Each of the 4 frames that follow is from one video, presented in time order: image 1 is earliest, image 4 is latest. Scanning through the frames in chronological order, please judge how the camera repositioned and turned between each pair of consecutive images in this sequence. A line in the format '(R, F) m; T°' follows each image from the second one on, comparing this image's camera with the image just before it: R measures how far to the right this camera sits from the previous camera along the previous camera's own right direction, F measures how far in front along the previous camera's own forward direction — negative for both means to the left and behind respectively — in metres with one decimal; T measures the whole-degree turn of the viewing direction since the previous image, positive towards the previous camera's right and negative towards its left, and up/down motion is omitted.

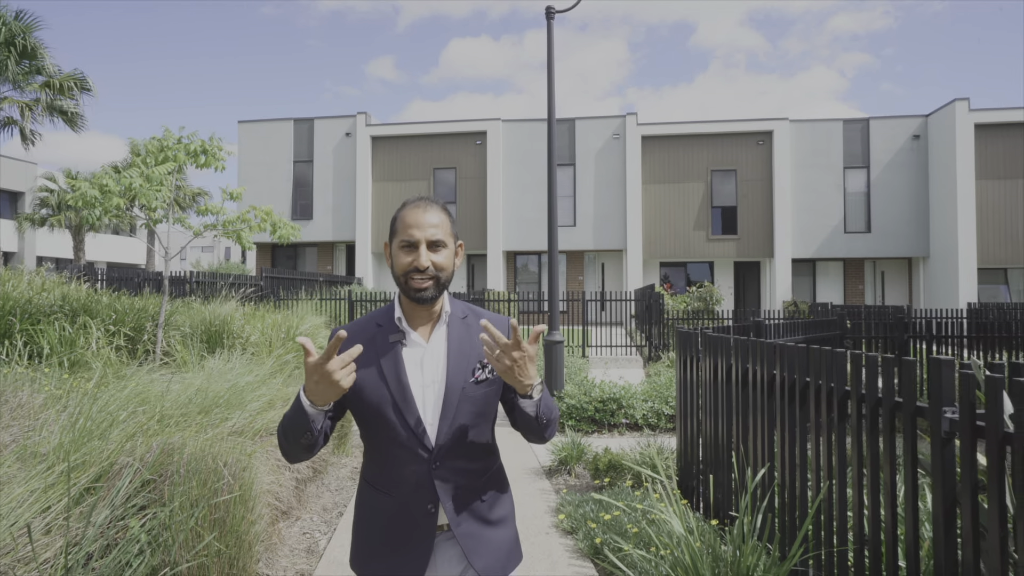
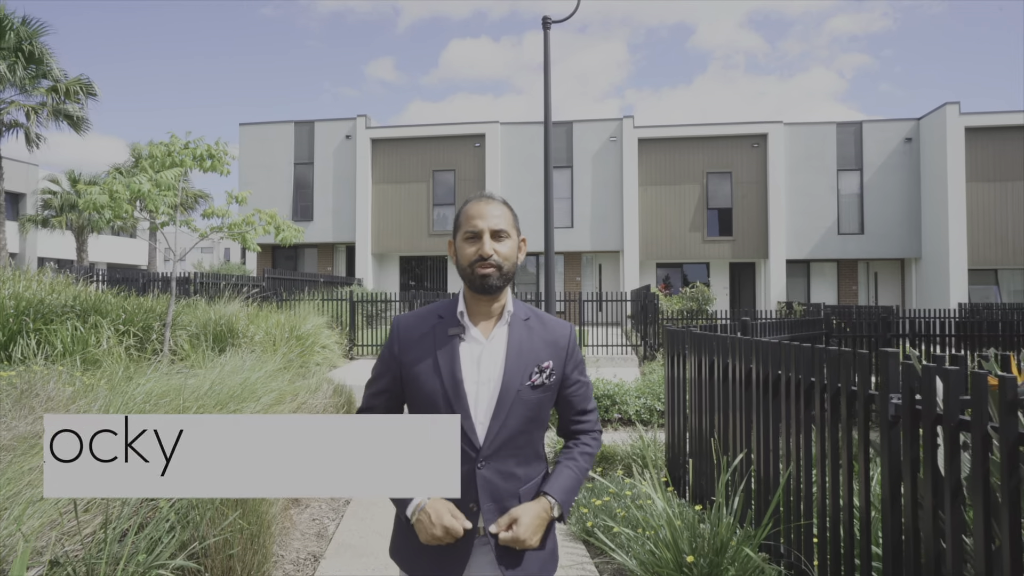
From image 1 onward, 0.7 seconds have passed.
(0.0, -0.3) m; 0°
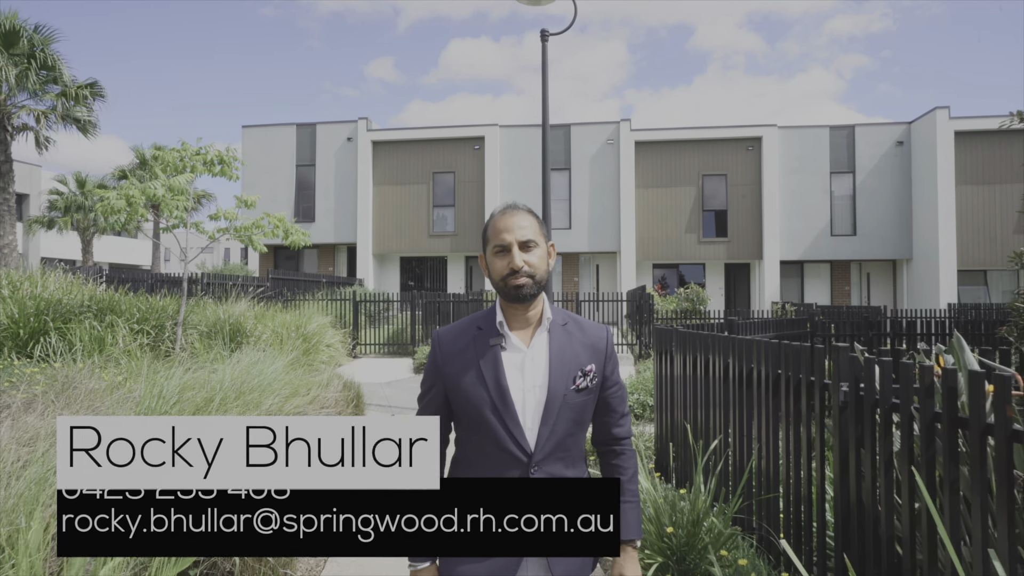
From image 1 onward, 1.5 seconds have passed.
(0.0, -0.4) m; 0°
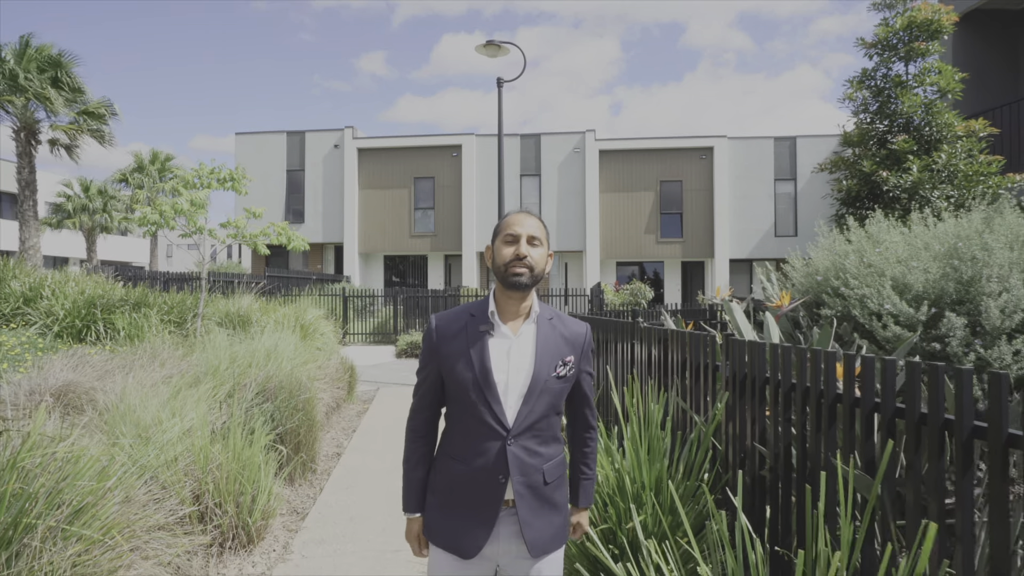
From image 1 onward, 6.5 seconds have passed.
(+0.4, -2.3) m; +1°
